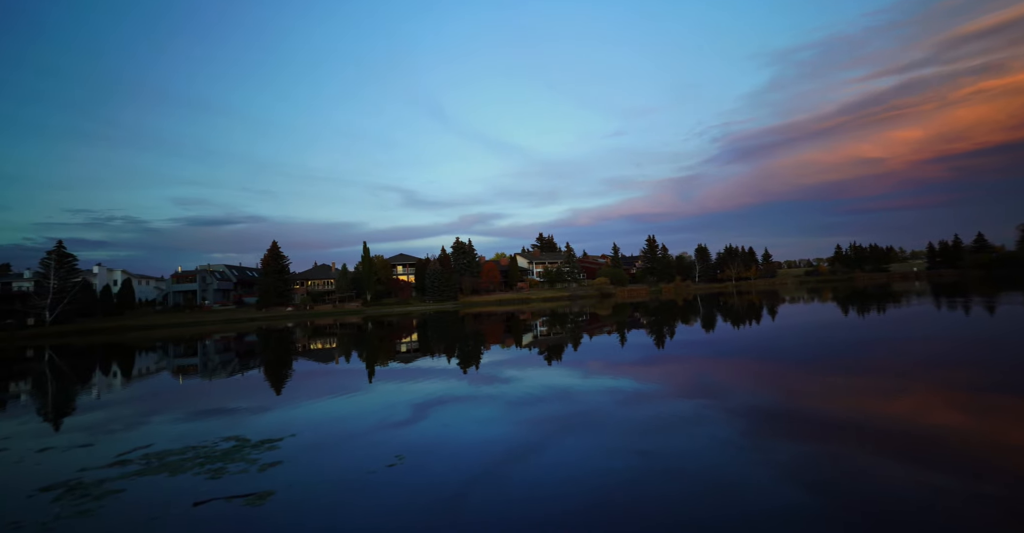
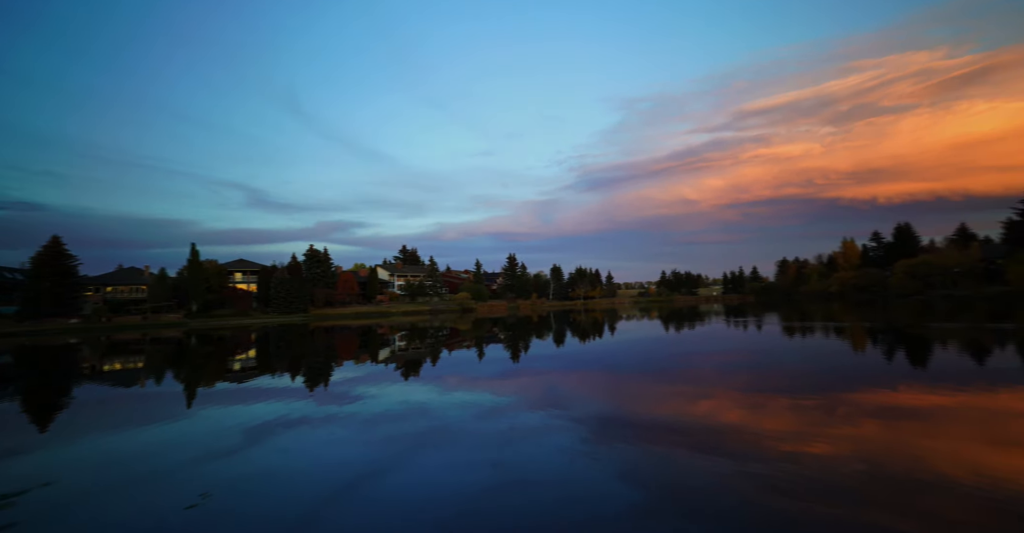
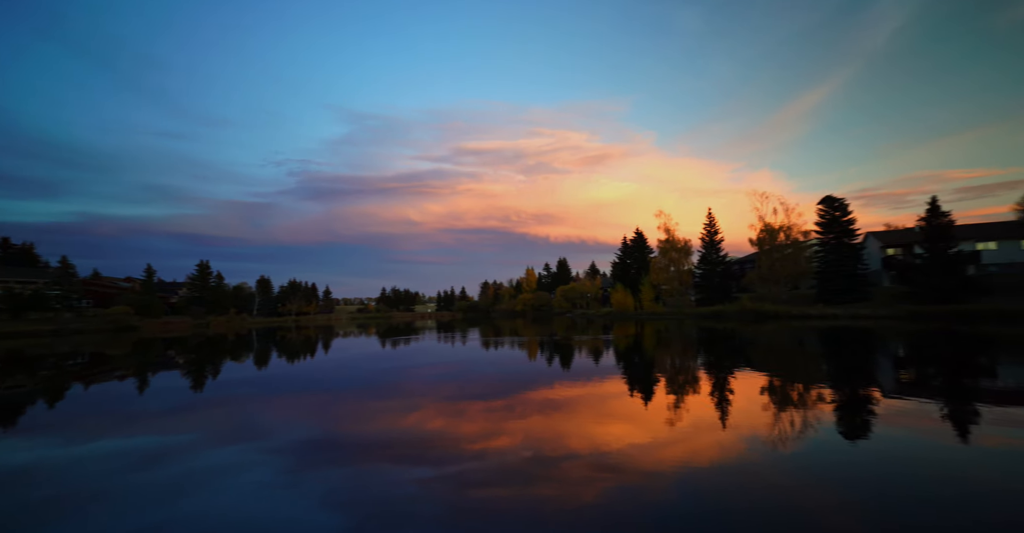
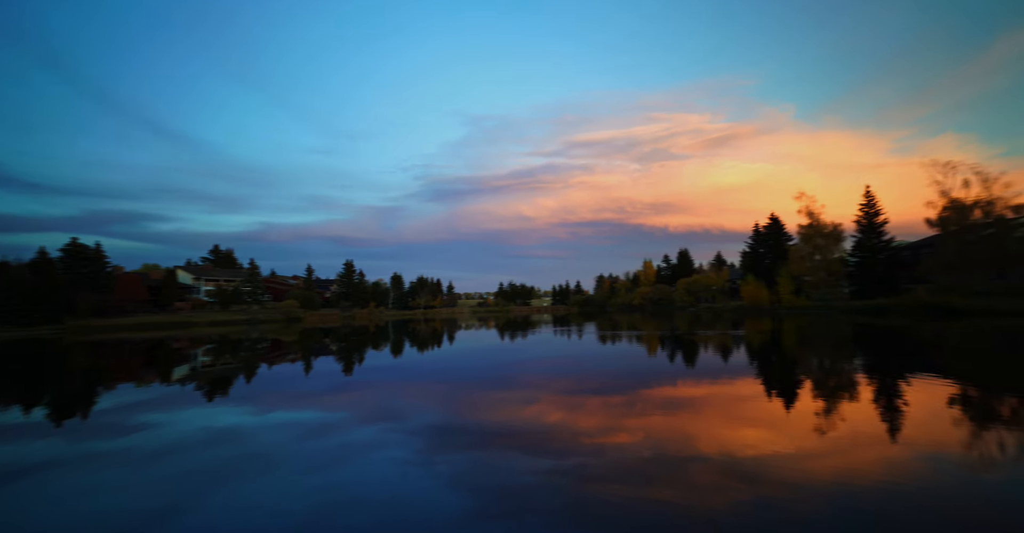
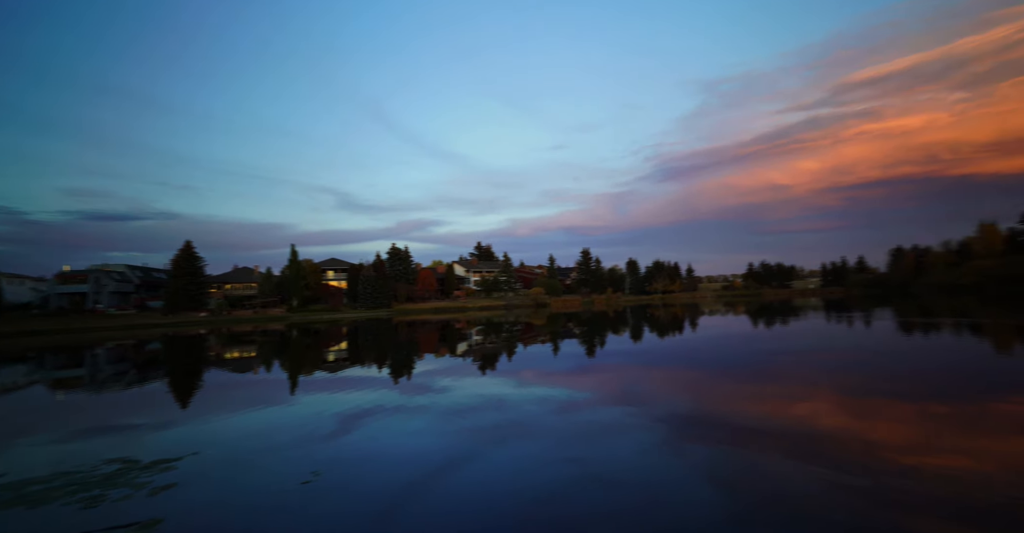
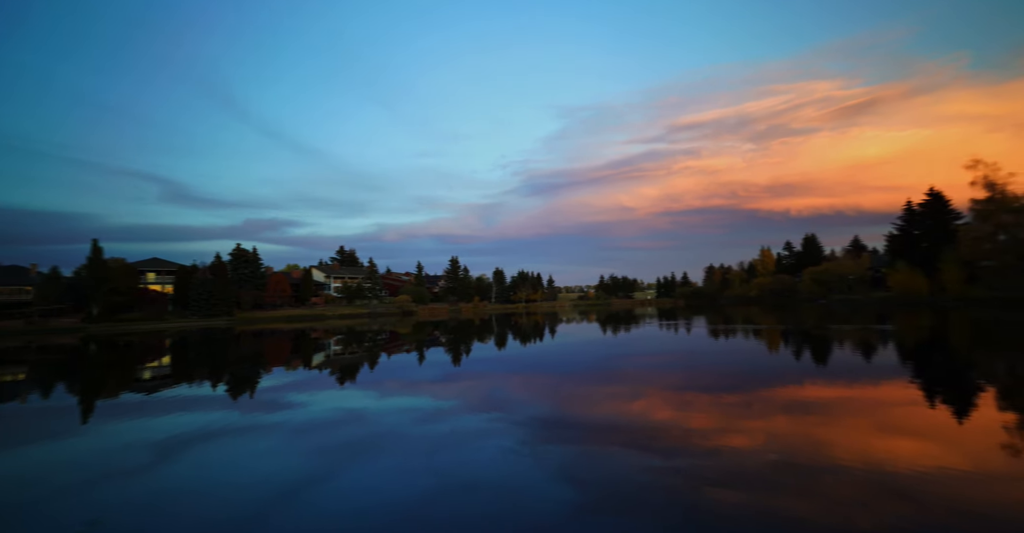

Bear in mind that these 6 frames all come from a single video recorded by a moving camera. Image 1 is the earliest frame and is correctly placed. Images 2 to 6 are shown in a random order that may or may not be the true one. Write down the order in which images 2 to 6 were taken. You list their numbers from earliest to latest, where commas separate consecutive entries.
5, 2, 6, 4, 3
